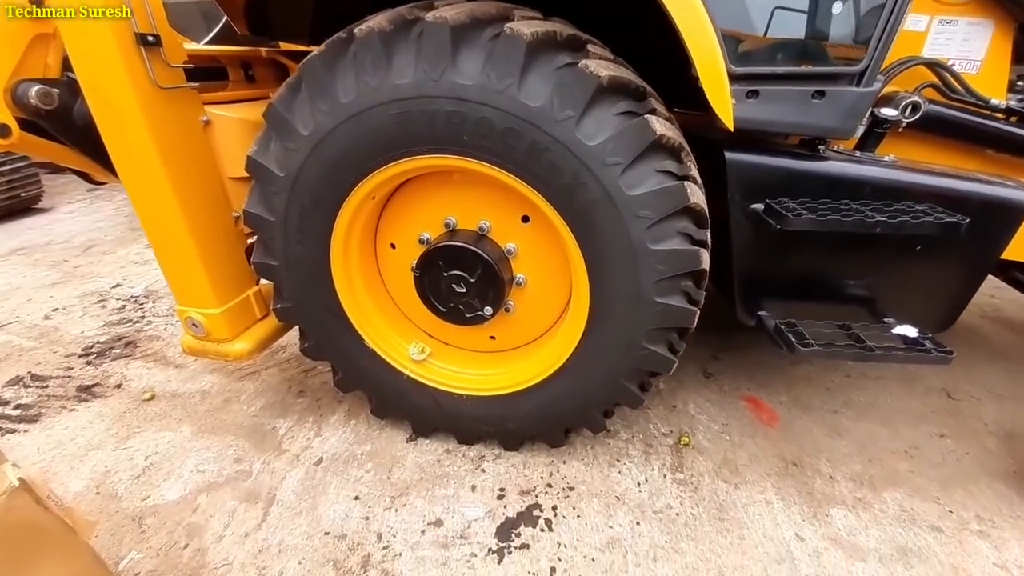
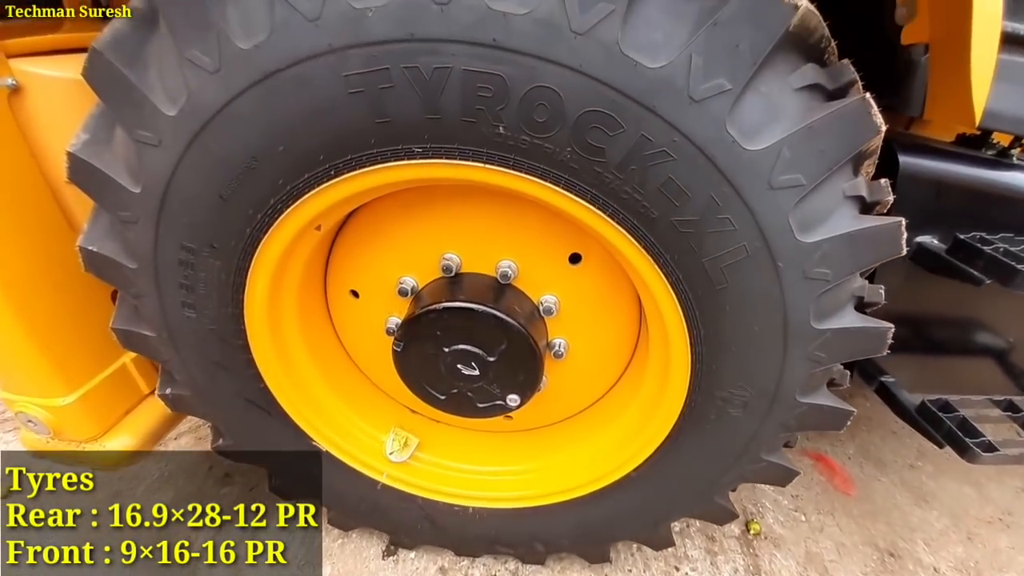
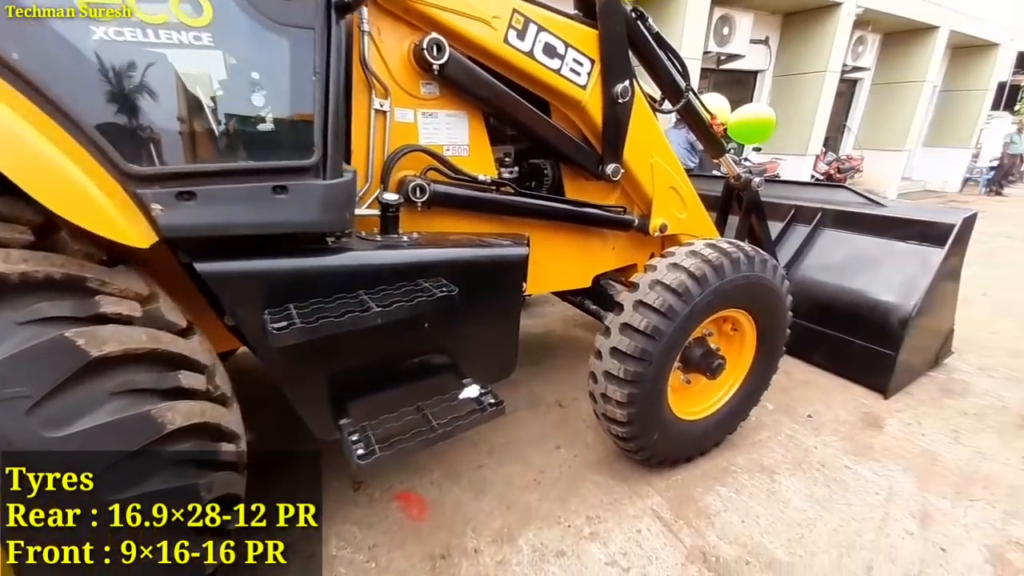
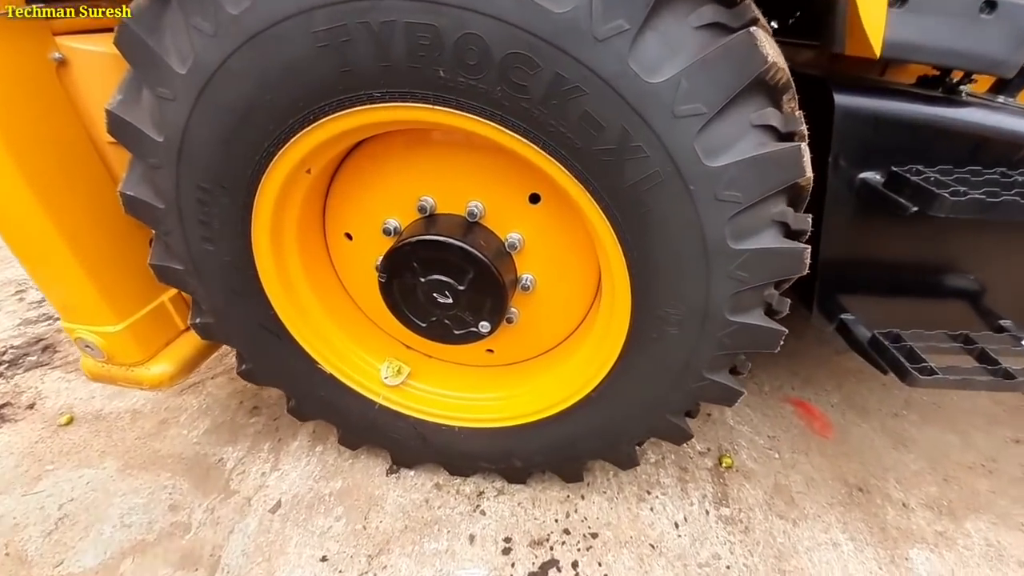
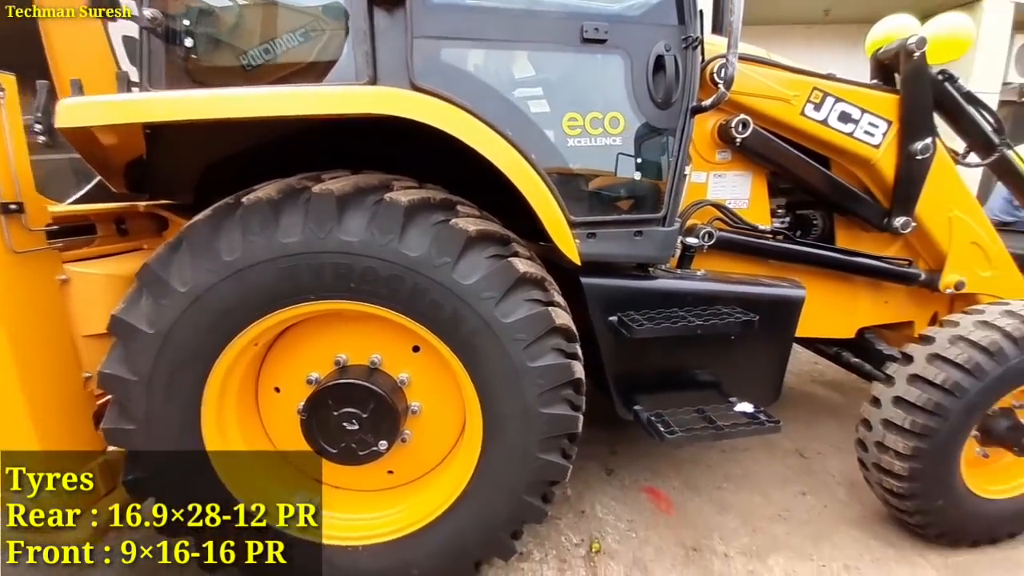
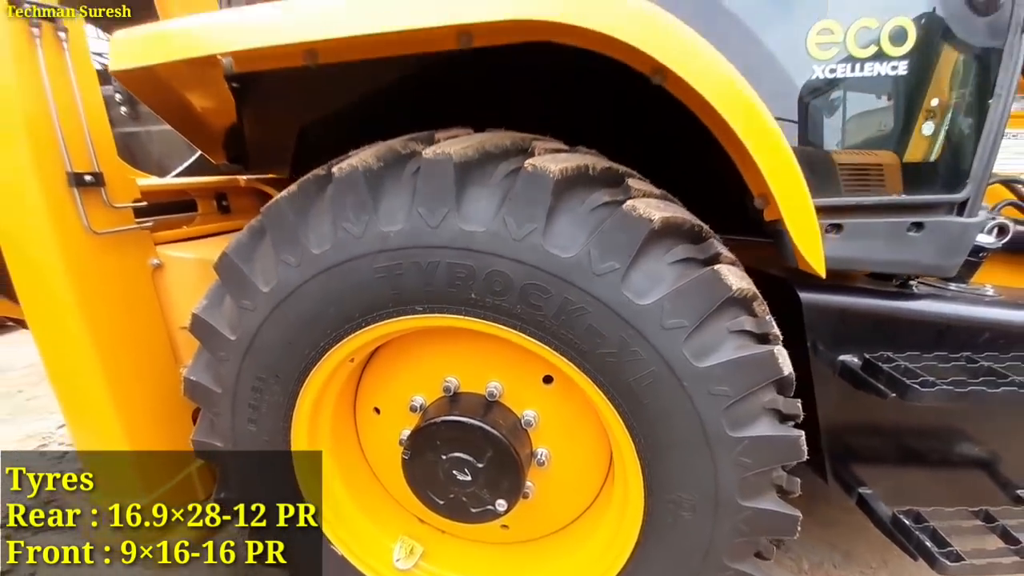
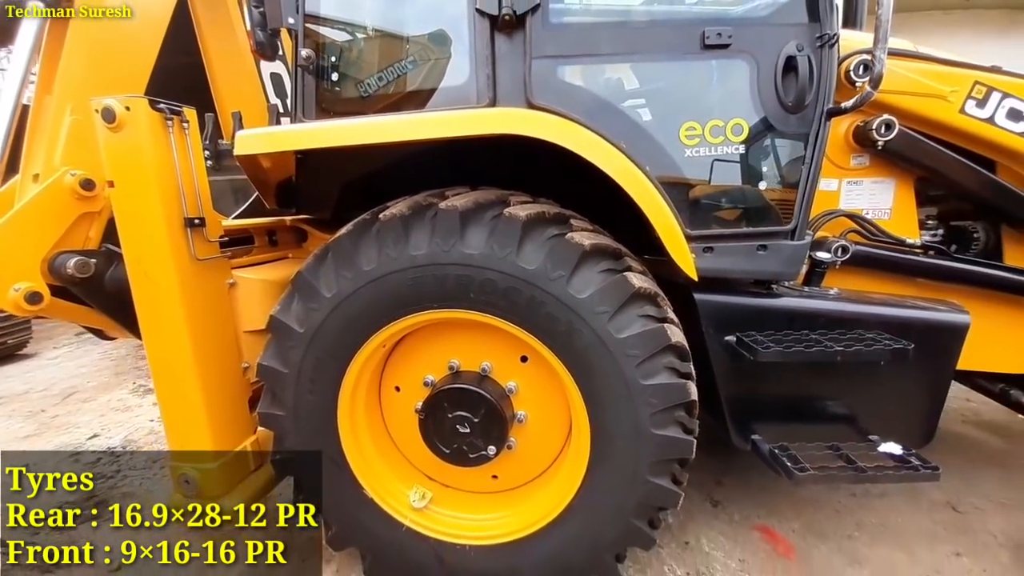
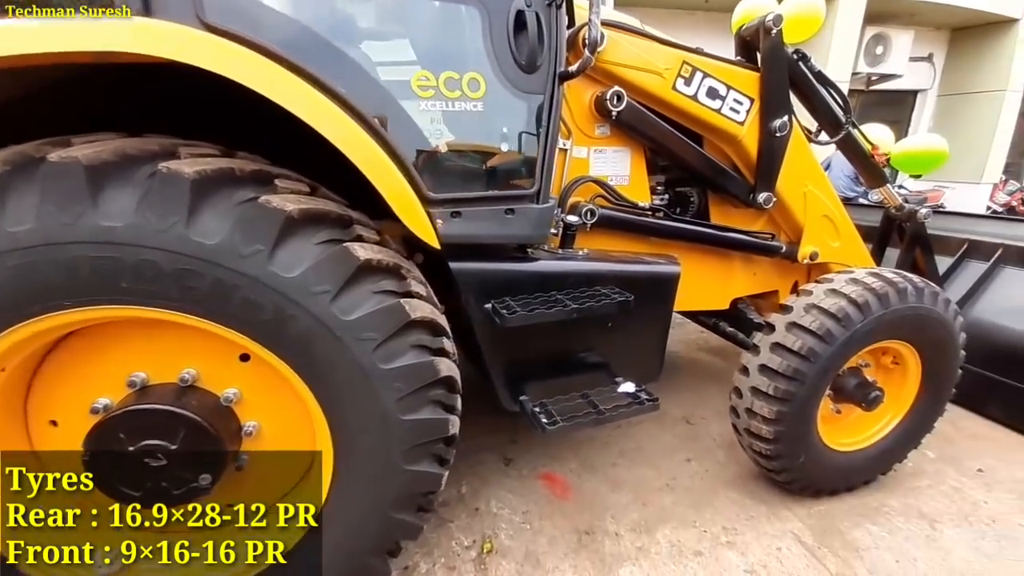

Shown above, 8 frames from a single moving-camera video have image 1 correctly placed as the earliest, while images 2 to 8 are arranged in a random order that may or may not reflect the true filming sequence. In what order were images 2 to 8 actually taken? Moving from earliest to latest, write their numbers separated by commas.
4, 2, 6, 7, 5, 8, 3
